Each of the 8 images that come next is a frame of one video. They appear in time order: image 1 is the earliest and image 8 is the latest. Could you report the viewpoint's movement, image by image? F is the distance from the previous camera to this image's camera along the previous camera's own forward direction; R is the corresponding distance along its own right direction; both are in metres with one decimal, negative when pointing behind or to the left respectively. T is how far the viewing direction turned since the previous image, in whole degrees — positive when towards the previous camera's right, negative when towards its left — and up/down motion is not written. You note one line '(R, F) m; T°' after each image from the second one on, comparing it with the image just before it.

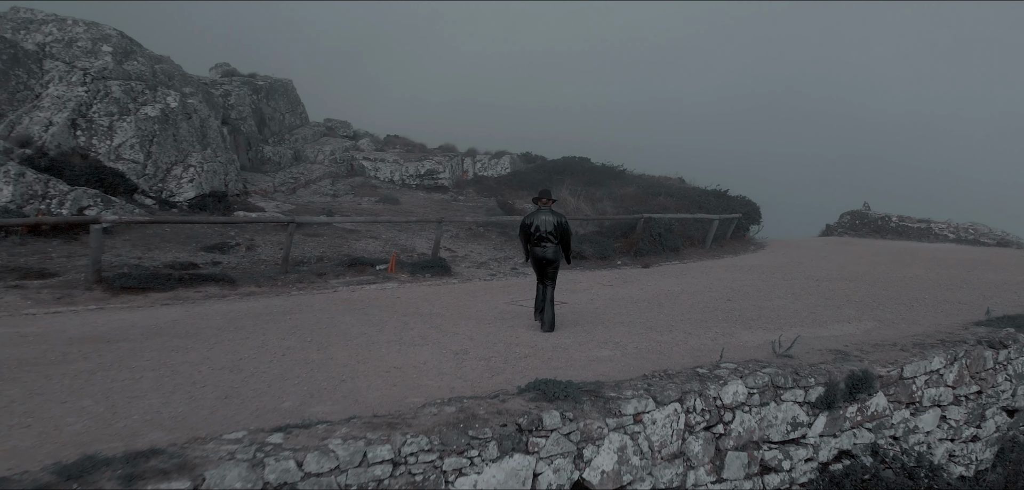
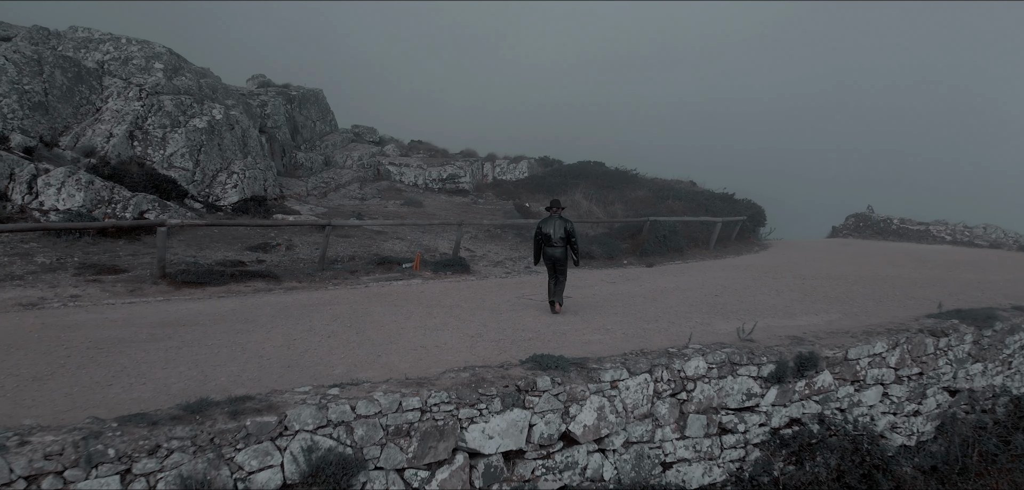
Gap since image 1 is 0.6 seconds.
(+0.1, -0.8) m; -2°
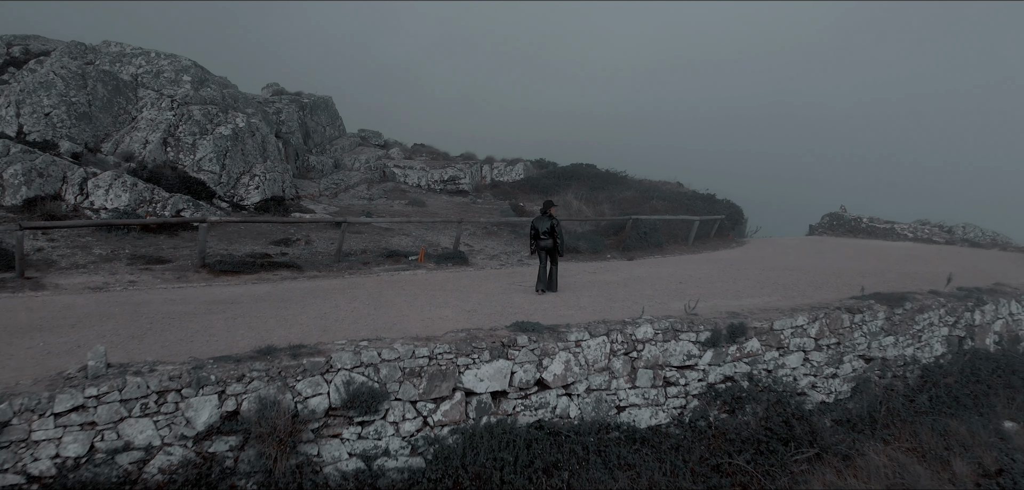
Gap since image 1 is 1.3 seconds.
(+0.1, -1.1) m; 0°
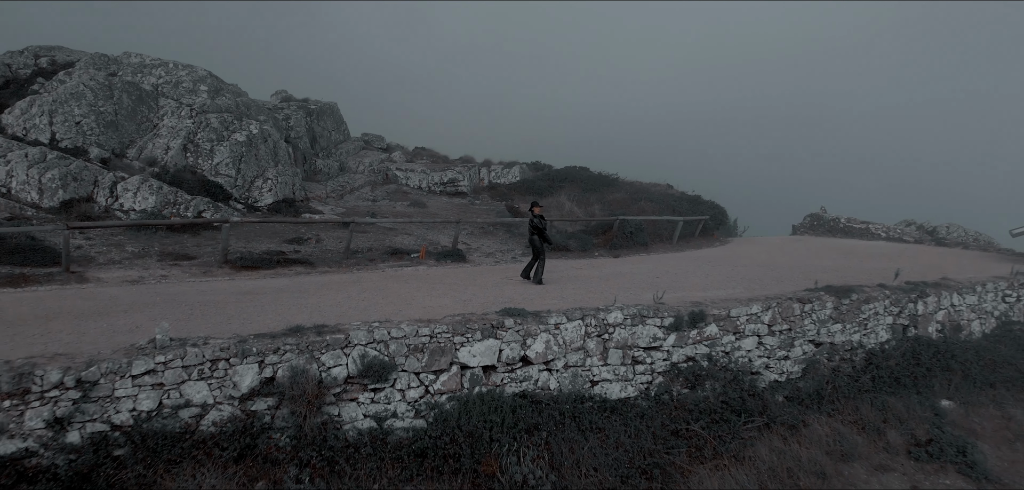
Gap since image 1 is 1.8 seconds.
(+0.1, -0.8) m; 0°
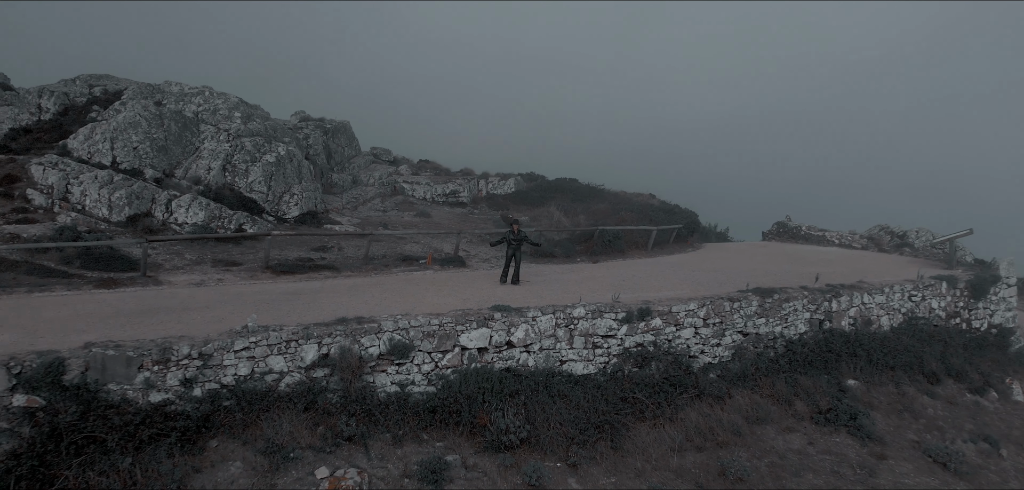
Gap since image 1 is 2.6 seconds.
(+0.1, -1.8) m; 0°
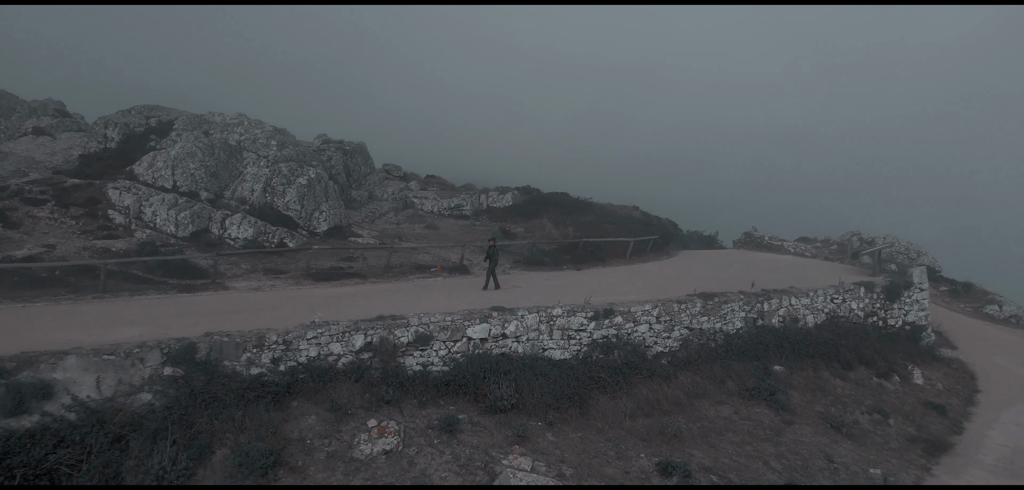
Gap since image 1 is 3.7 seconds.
(+0.1, -2.4) m; 0°
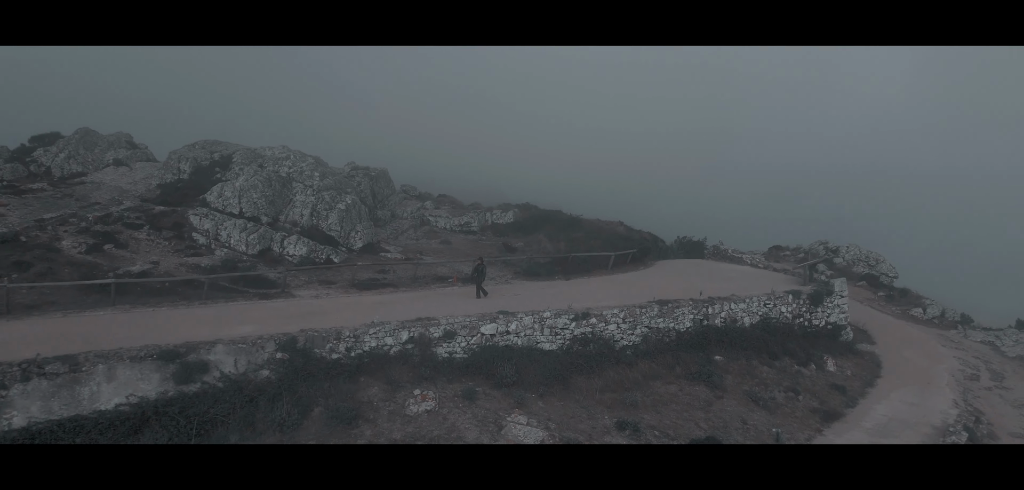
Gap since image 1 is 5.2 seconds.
(0.0, -3.5) m; 0°
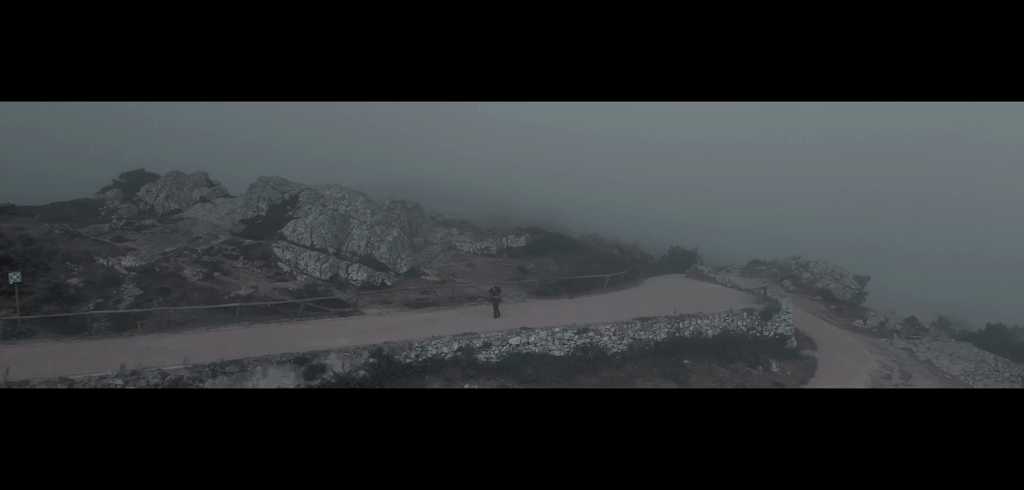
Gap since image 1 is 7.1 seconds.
(-0.5, -4.8) m; 0°
